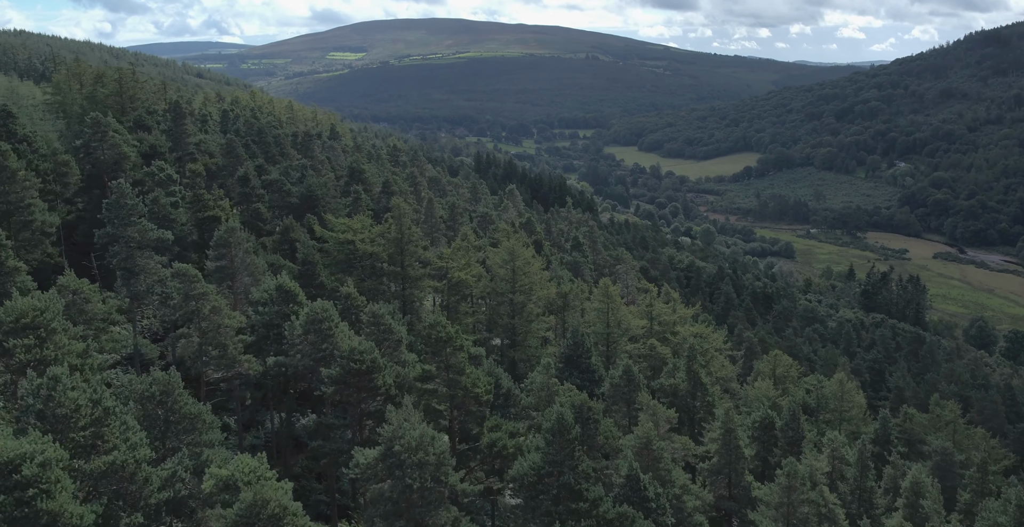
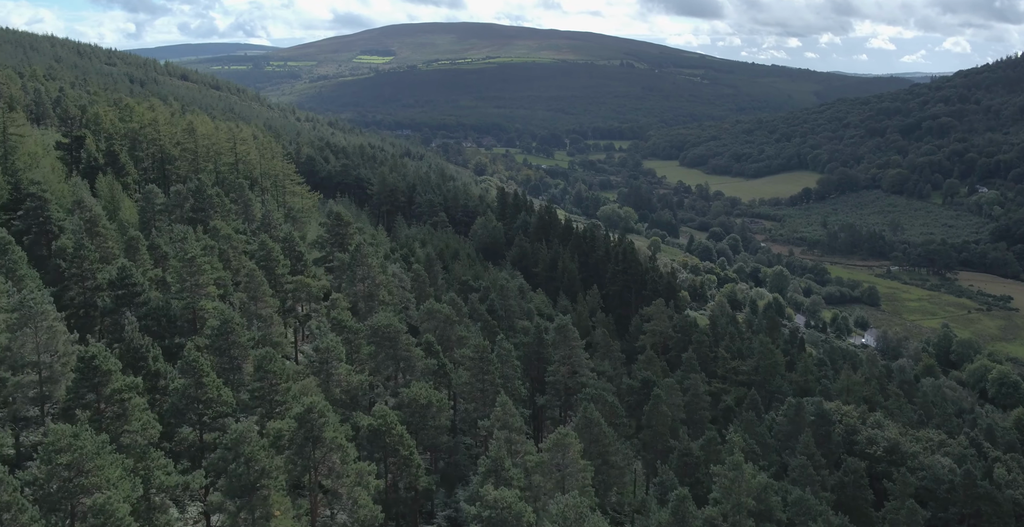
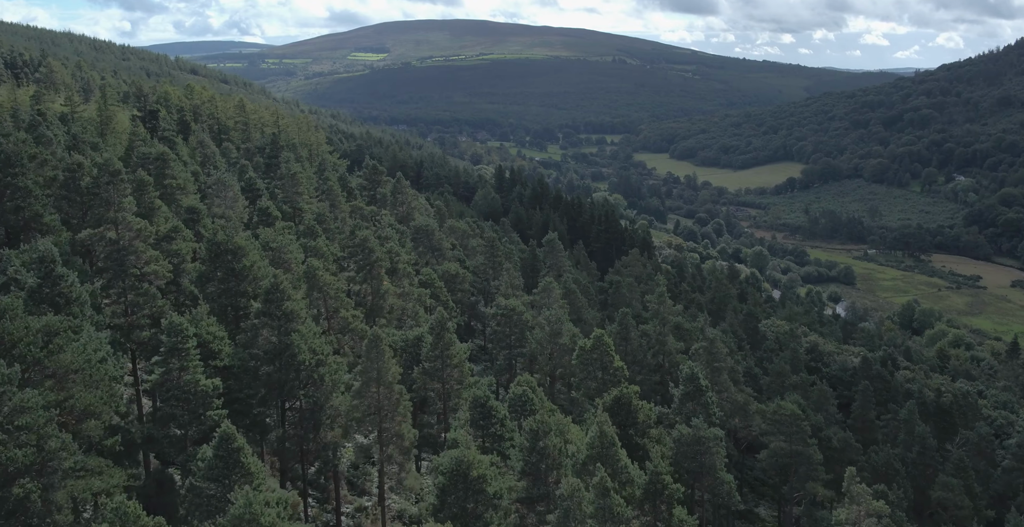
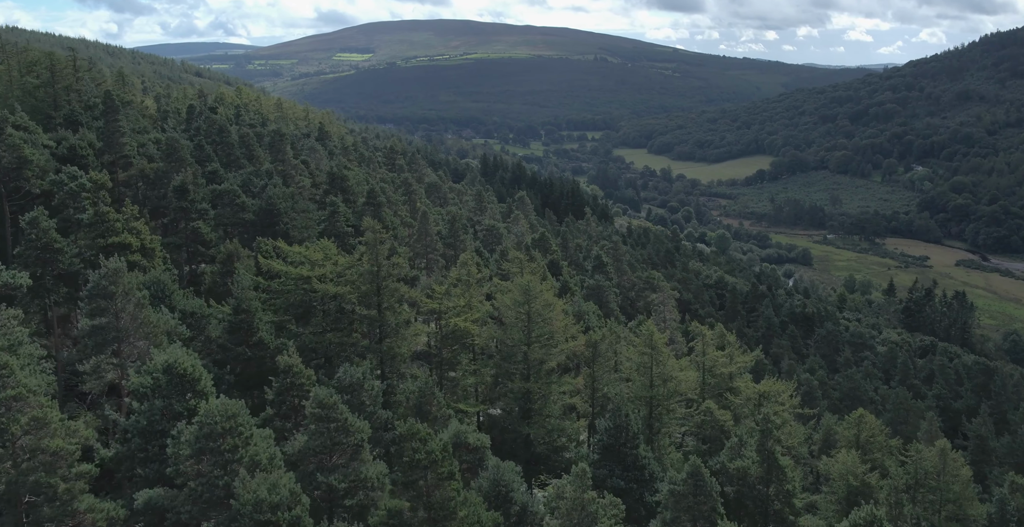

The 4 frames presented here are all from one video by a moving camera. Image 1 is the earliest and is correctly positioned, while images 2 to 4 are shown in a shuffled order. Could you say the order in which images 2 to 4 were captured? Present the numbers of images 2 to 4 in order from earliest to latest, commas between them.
4, 3, 2
